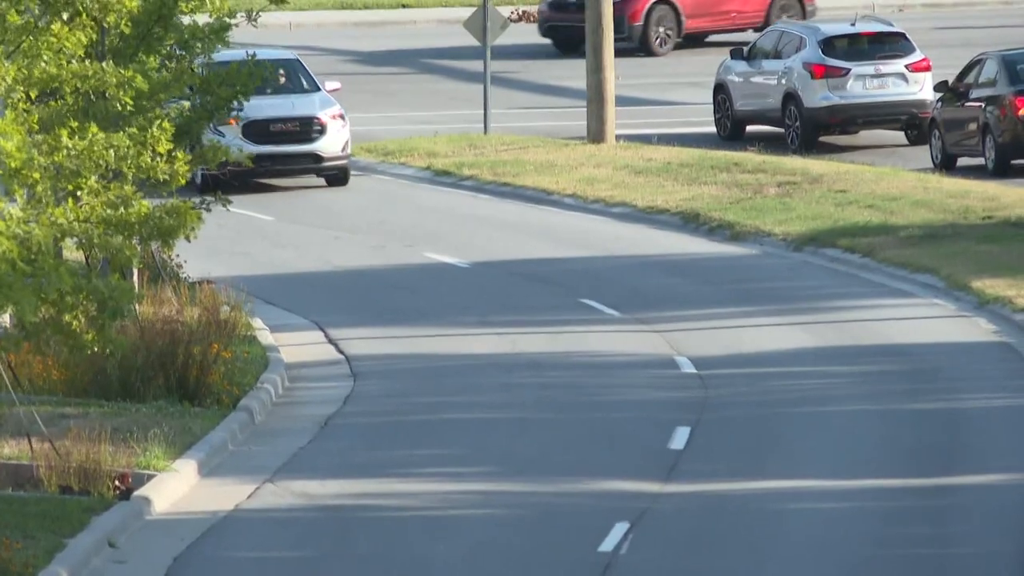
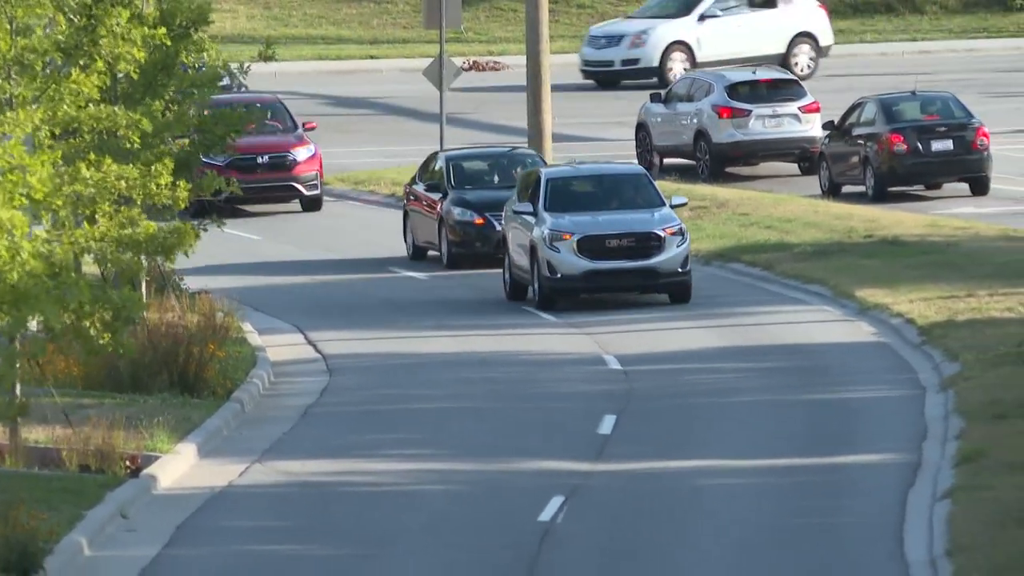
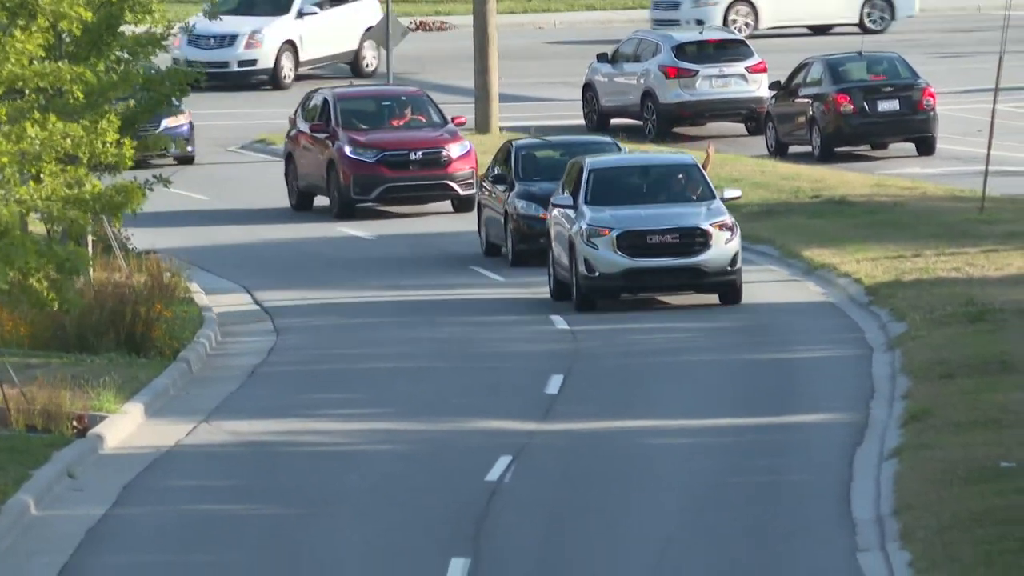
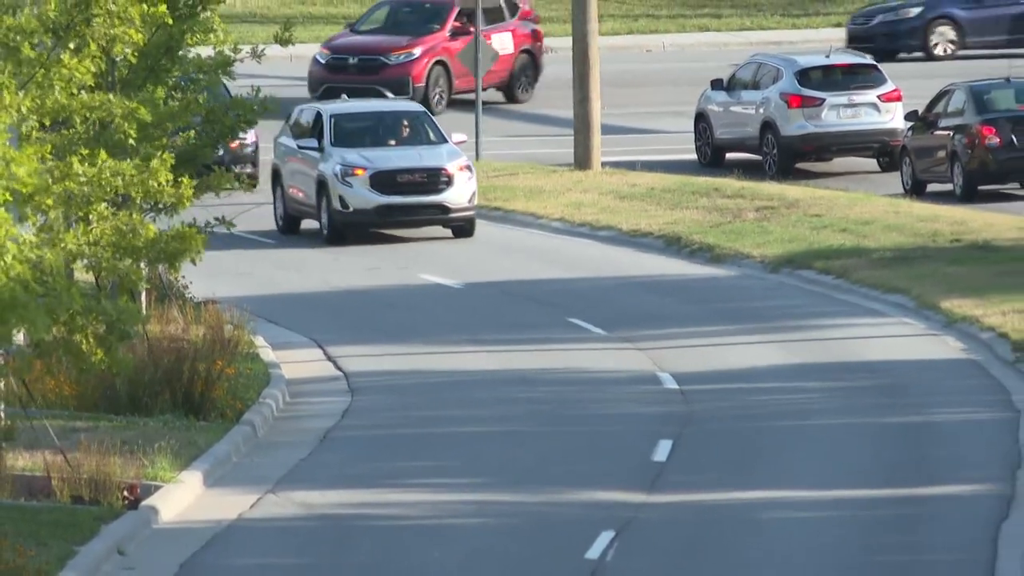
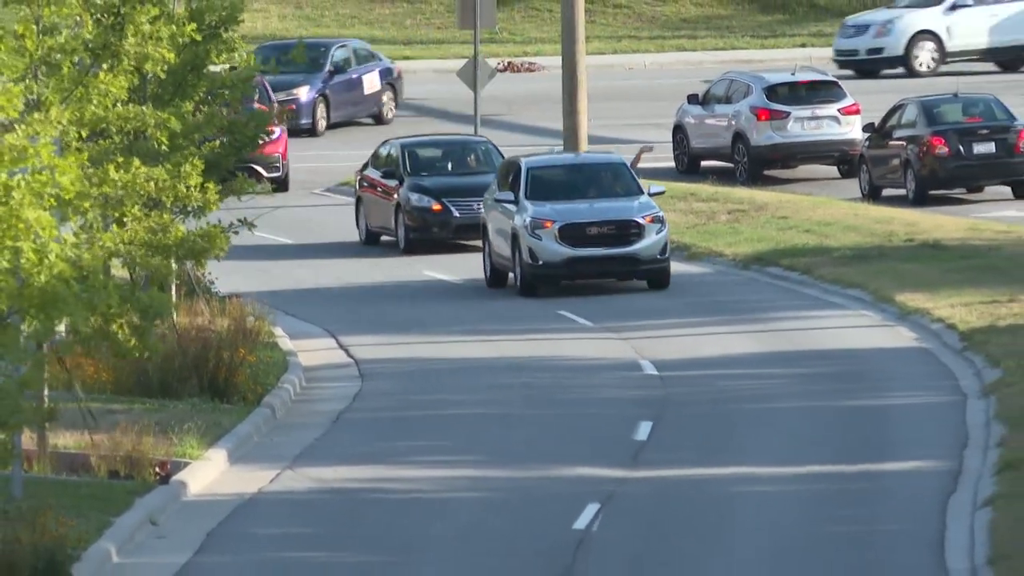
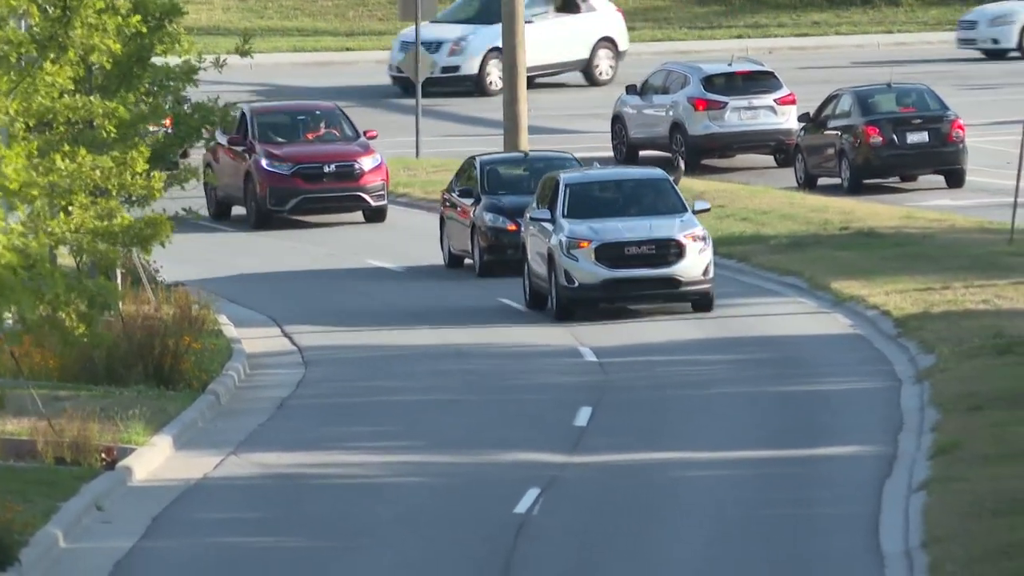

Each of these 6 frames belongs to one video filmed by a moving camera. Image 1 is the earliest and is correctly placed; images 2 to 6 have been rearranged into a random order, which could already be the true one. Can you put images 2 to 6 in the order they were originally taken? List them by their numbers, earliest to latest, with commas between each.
4, 5, 2, 6, 3
